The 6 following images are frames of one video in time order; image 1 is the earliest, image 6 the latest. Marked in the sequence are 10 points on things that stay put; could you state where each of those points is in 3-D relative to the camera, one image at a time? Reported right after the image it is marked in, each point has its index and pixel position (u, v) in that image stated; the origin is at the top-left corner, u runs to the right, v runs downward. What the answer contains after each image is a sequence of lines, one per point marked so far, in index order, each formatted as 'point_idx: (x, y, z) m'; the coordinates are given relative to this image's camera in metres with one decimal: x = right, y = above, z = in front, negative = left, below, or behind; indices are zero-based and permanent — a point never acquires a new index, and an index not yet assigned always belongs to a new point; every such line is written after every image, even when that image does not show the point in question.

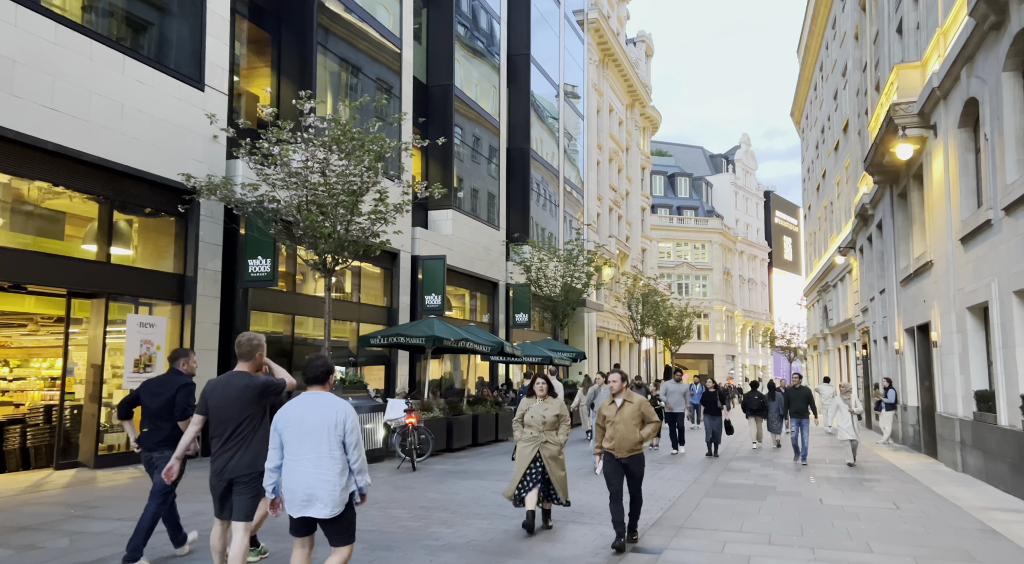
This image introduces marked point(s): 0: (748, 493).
0: (+3.5, -3.2, +12.4) m
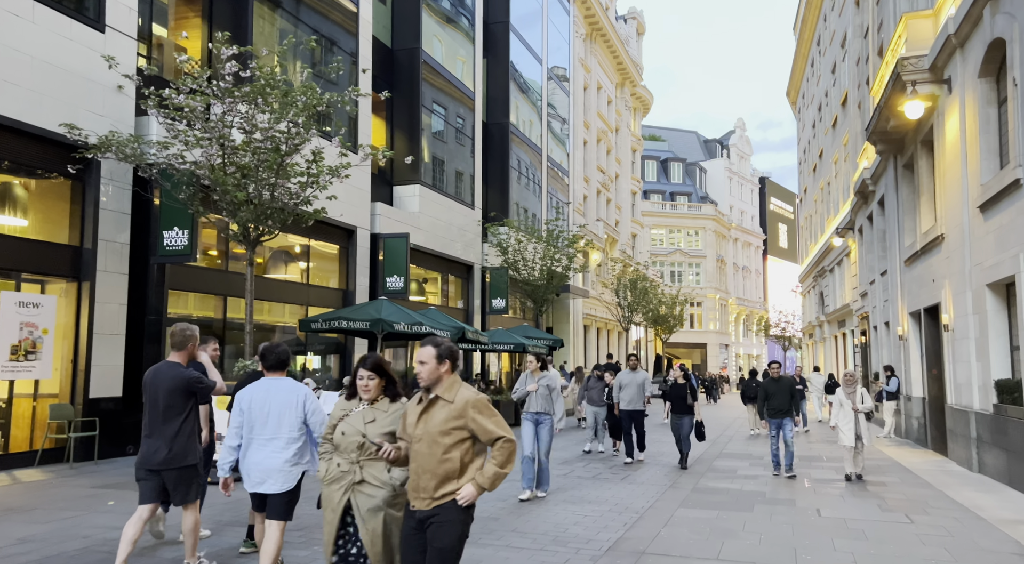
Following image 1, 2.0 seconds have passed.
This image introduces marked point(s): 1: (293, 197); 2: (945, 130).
0: (+2.8, -2.8, +10.5) m
1: (-3.4, +1.3, +12.9) m
2: (+8.0, +2.8, +15.2) m
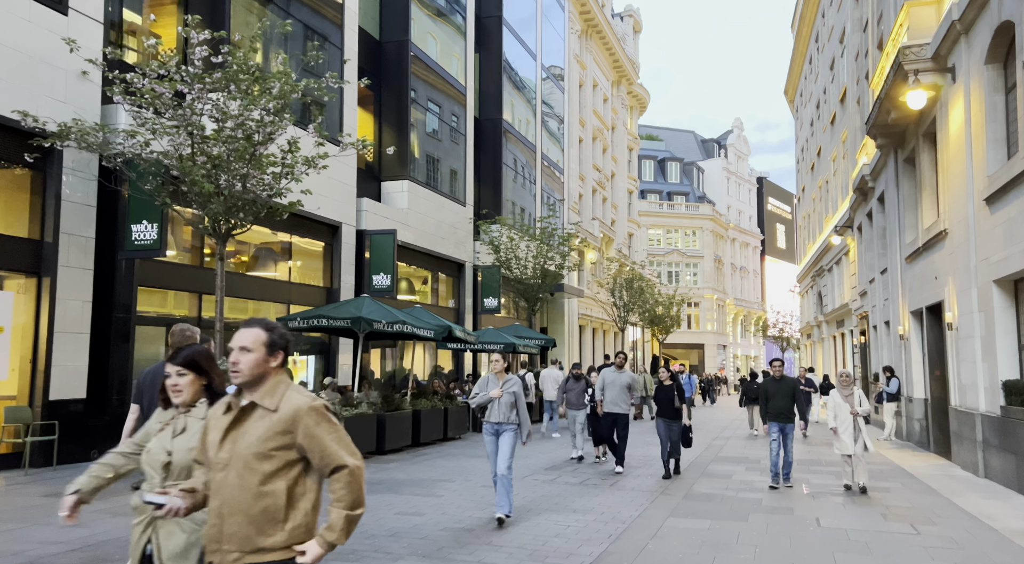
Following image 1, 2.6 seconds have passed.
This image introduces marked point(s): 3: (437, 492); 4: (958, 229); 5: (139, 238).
0: (+2.6, -2.8, +9.9) m
1: (-3.6, +1.4, +12.3) m
2: (+7.7, +2.9, +14.6) m
3: (-1.0, -2.8, +10.8) m
4: (+7.8, +0.9, +14.4) m
5: (-5.7, +0.7, +12.7) m
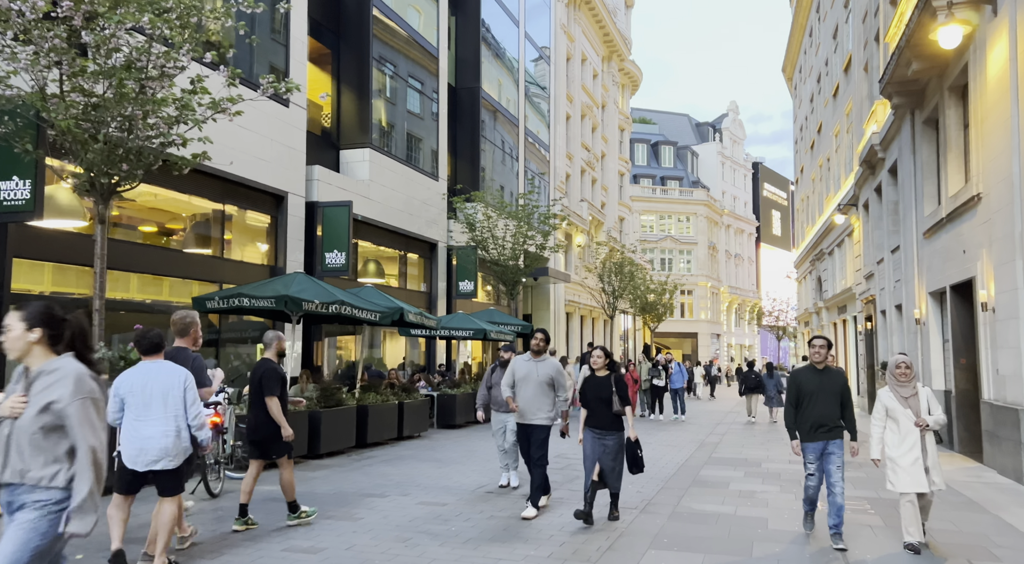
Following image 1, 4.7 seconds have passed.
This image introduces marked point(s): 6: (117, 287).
0: (+2.0, -2.4, +7.7) m
1: (-4.3, +1.8, +10.0) m
2: (+7.1, +3.3, +12.4) m
3: (-1.6, -2.4, +8.6) m
4: (+7.1, +1.3, +12.2) m
5: (-6.3, +1.1, +10.4) m
6: (-6.3, -0.1, +13.6) m
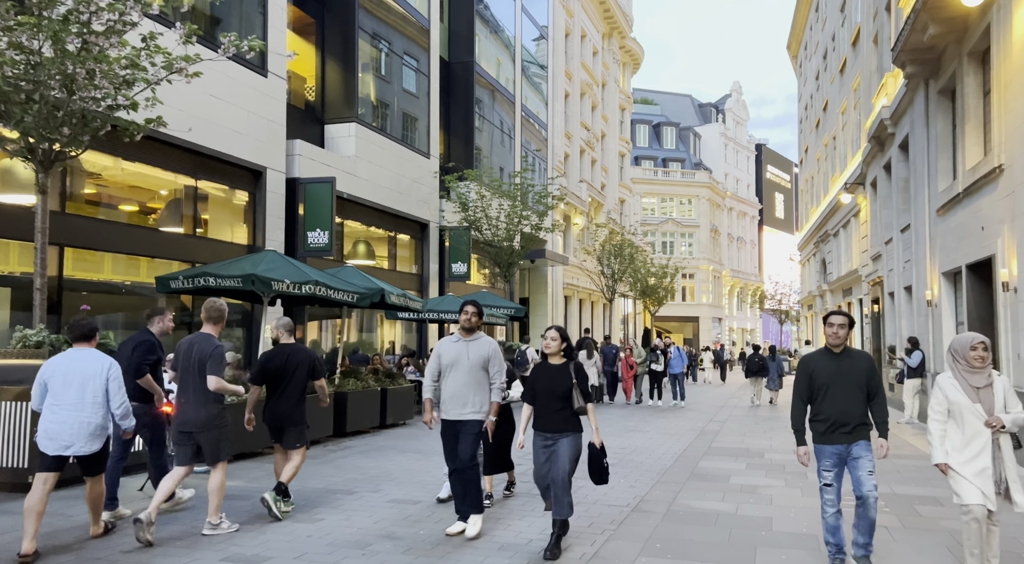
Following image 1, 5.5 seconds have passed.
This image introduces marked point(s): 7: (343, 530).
0: (+1.7, -2.2, +6.9) m
1: (-4.5, +2.0, +9.1) m
2: (+6.9, +3.6, +11.4) m
3: (-1.8, -2.2, +7.8) m
4: (+6.9, +1.6, +11.3) m
5: (-6.5, +1.3, +9.5) m
6: (-6.5, +0.2, +12.8) m
7: (-1.4, -2.1, +7.1) m
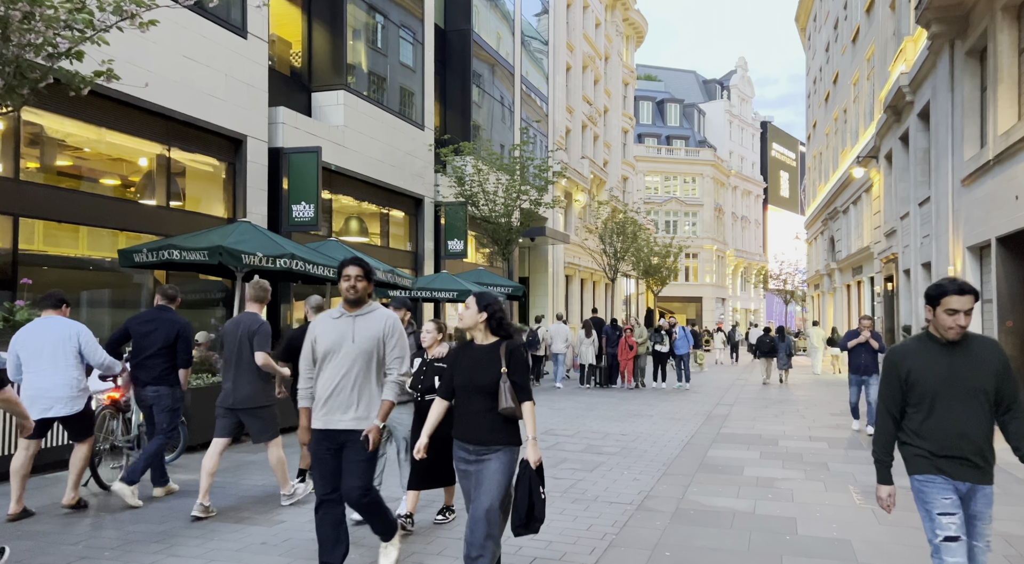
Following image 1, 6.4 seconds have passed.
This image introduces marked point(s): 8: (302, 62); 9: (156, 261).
0: (+1.6, -2.0, +5.9) m
1: (-4.6, +2.3, +8.1) m
2: (+6.8, +3.9, +10.3) m
3: (-1.9, -1.9, +6.8) m
4: (+6.8, +2.0, +10.2) m
5: (-6.6, +1.6, +8.5) m
6: (-6.6, +0.6, +11.8) m
7: (-1.5, -1.9, +6.2) m
8: (-4.9, +5.1, +19.3) m
9: (-4.6, +0.3, +10.8) m
